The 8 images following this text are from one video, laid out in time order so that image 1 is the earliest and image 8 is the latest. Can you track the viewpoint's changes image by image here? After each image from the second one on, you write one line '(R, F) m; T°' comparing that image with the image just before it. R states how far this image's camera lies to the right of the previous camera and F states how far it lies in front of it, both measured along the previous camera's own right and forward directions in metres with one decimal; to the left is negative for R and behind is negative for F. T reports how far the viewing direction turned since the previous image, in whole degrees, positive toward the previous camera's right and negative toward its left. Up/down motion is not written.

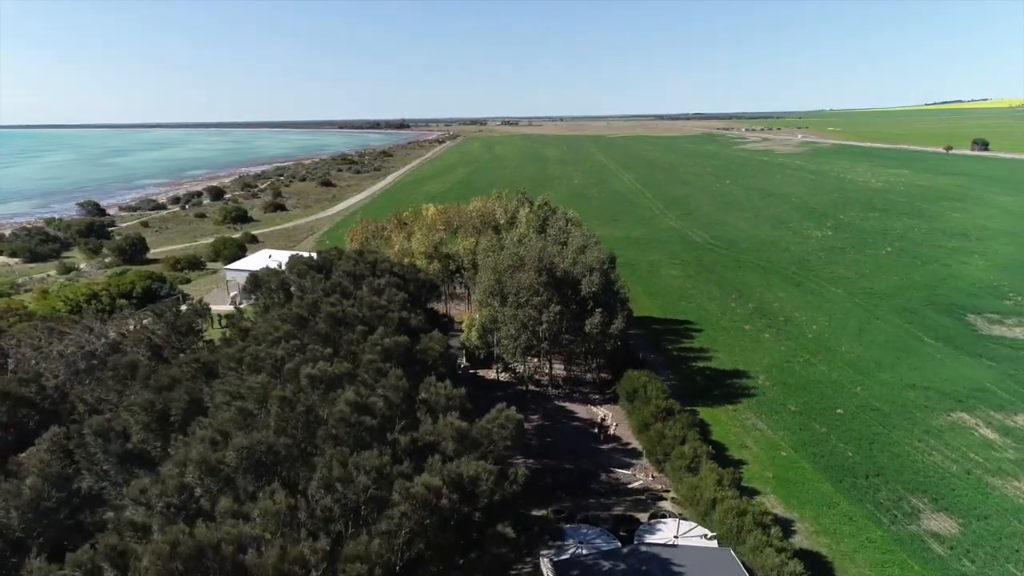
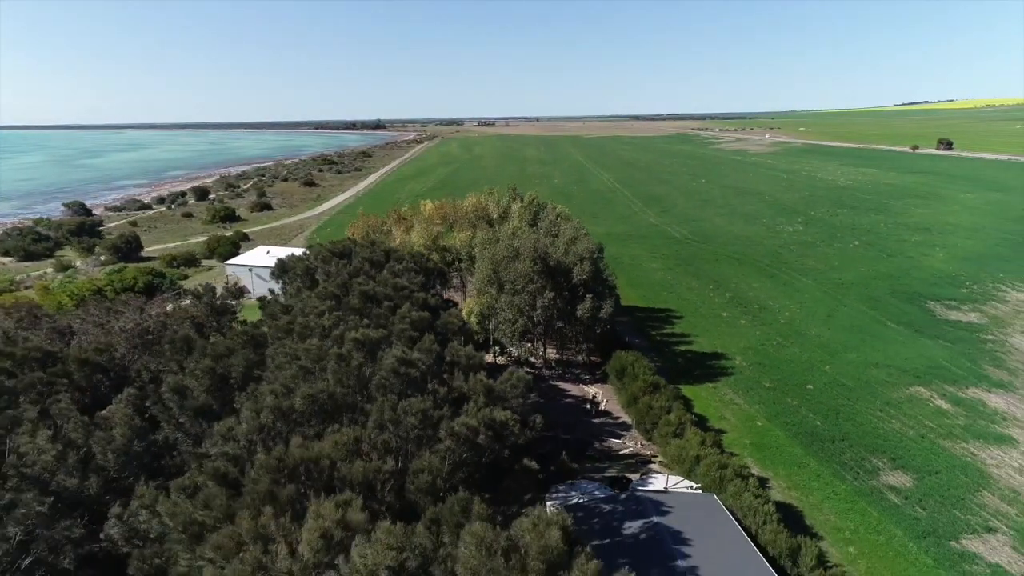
(-0.9, -2.4) m; +2°
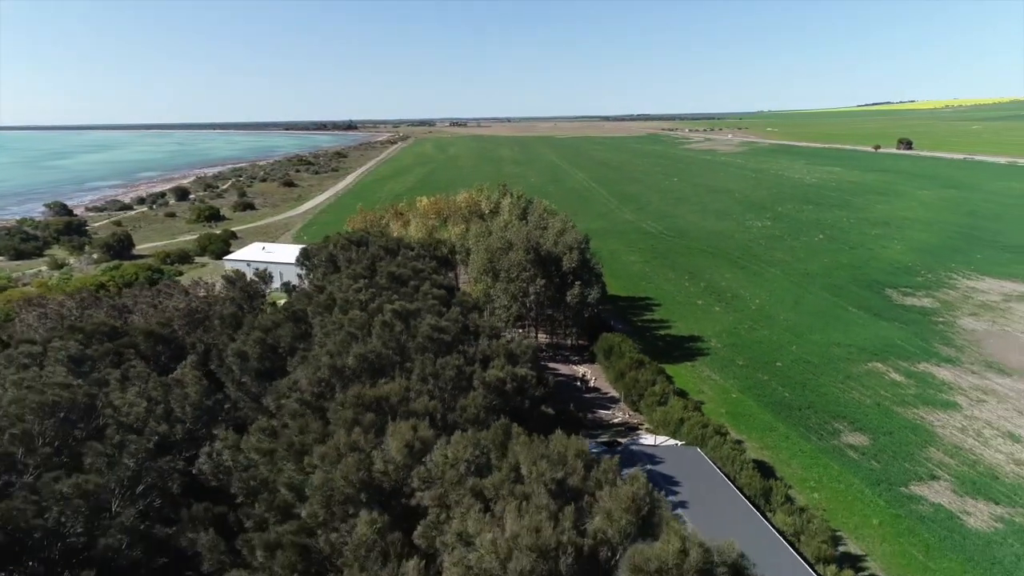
(-1.1, -2.7) m; +2°
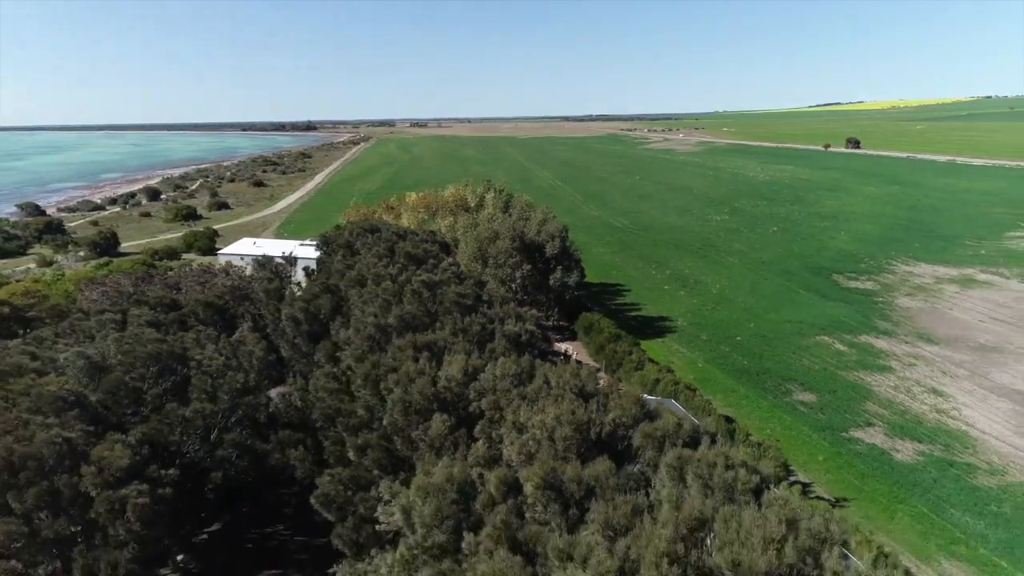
(-1.5, -3.7) m; +3°
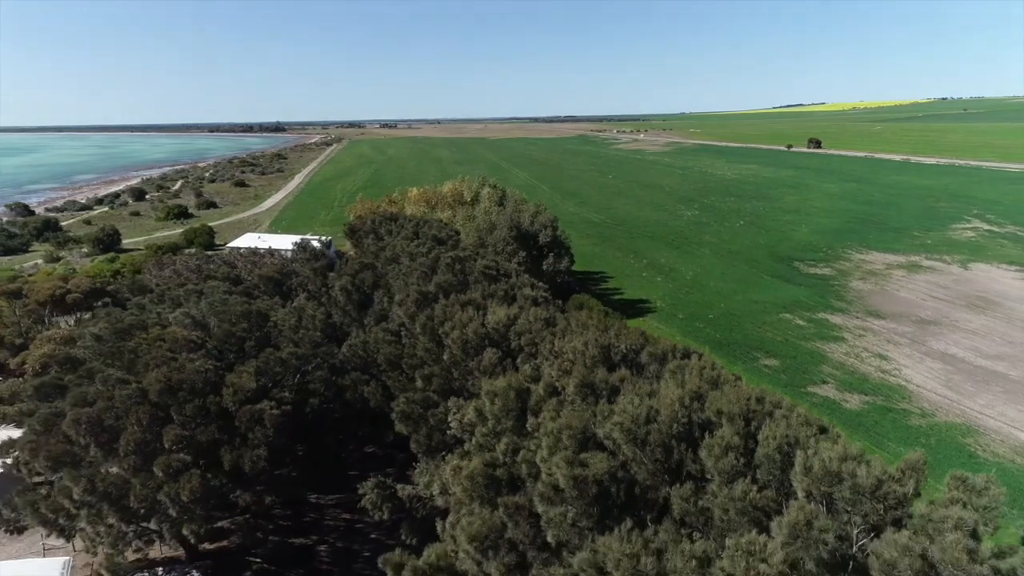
(-1.7, -4.4) m; +2°
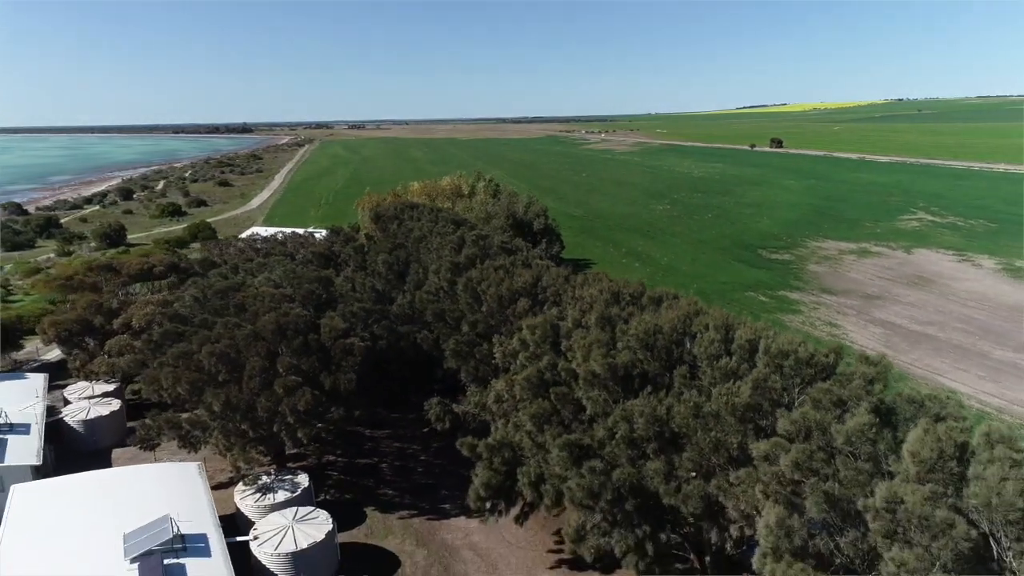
(-2.0, -5.3) m; +2°
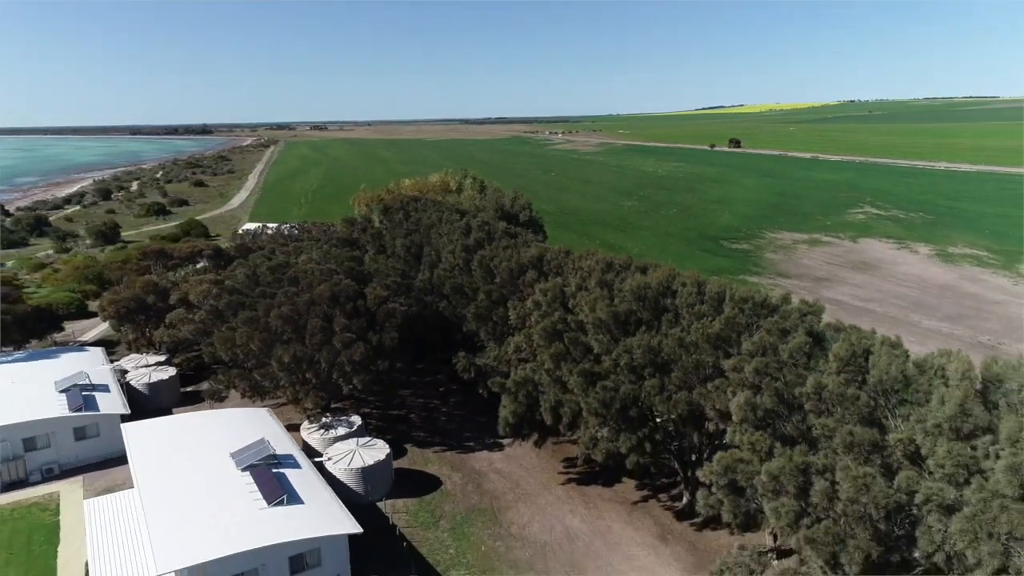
(-1.9, -4.9) m; +3°
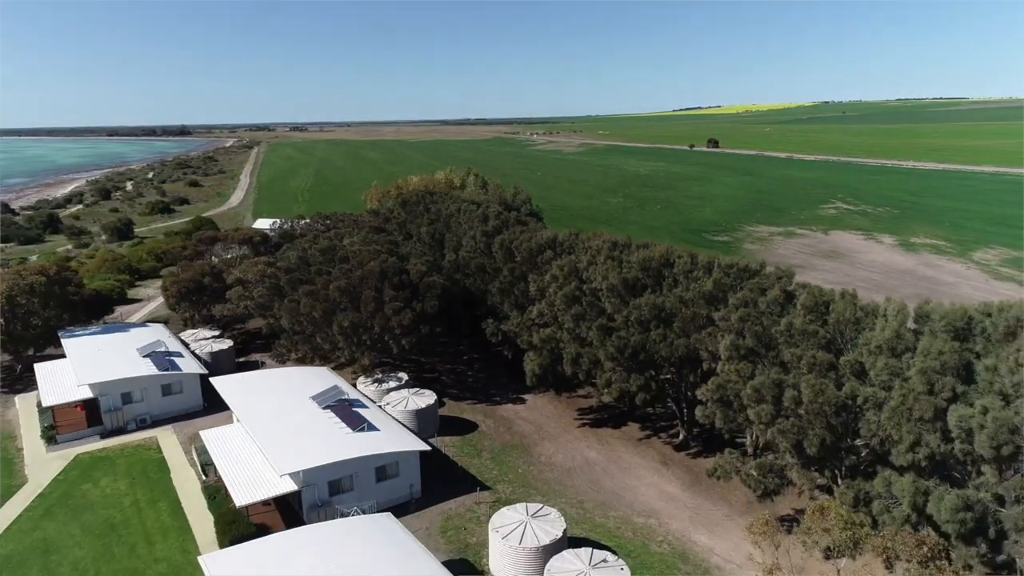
(-1.8, -4.9) m; +2°
